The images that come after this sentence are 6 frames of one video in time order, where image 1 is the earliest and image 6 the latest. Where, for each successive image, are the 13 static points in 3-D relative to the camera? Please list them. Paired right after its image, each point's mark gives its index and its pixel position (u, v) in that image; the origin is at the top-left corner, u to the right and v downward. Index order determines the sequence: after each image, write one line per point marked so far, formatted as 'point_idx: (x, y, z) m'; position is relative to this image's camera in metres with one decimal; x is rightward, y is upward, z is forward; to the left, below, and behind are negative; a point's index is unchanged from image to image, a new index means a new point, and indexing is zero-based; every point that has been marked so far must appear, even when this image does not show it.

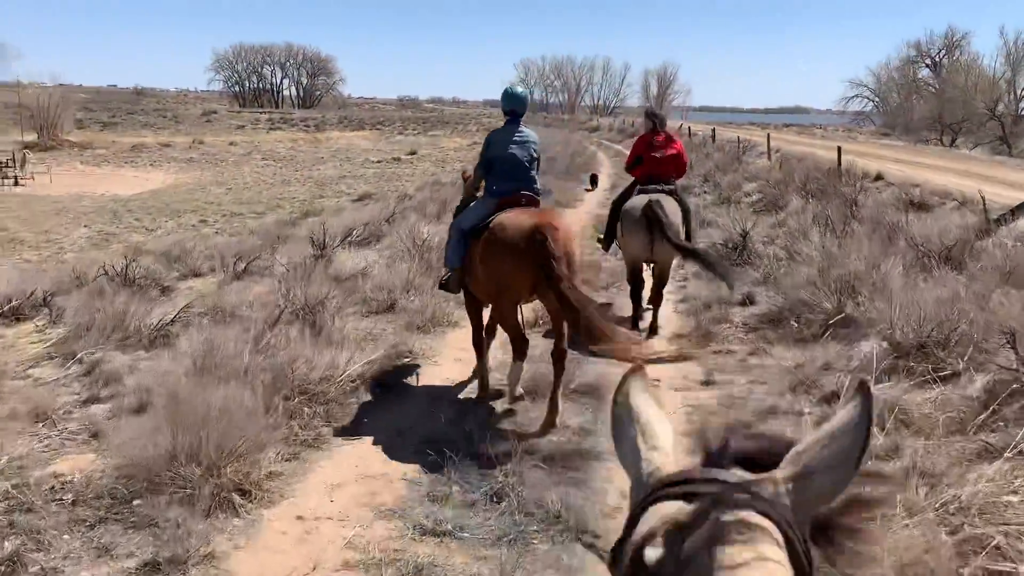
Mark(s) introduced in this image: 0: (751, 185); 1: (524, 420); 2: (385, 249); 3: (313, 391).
0: (+5.4, +2.2, +19.3) m
1: (+0.1, -0.8, +5.6) m
2: (-1.7, +0.5, +11.3) m
3: (-1.3, -0.7, +5.7) m
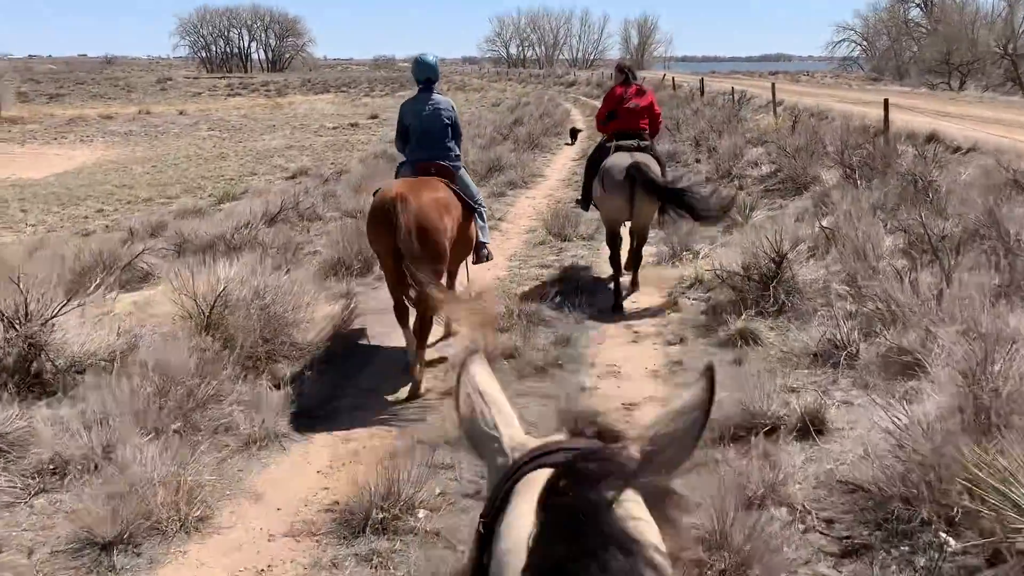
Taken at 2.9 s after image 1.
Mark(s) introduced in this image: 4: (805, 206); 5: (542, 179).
0: (+4.2, +2.3, +14.8) m
1: (-0.7, -1.6, +1.3) m
2: (-2.6, -0.1, +6.9) m
3: (-2.1, -1.5, +1.4) m
4: (+3.4, +0.9, +10.0) m
5: (+0.6, +2.2, +17.3) m
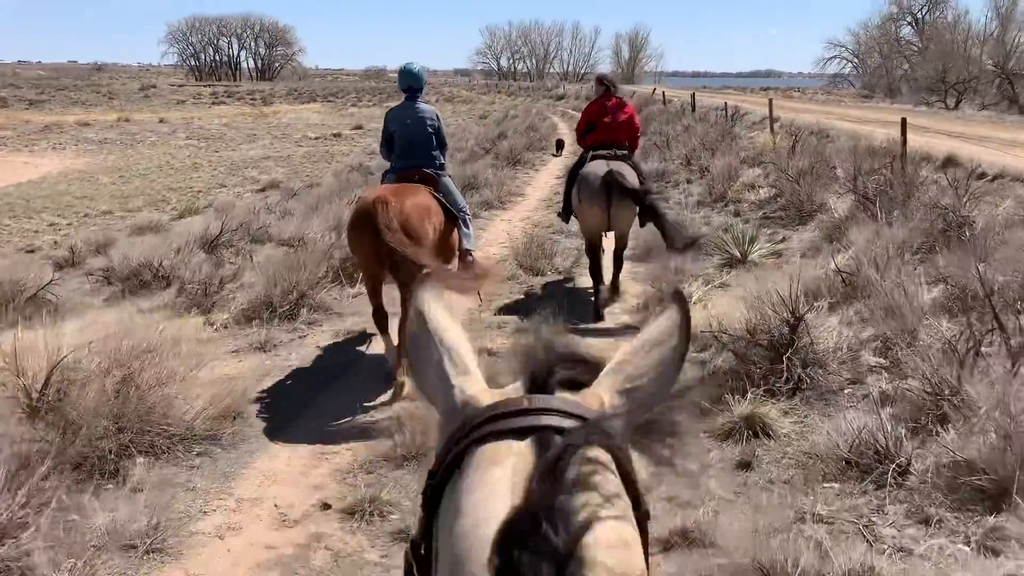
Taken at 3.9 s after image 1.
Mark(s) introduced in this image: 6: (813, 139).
0: (+3.8, +1.7, +13.5) m
1: (-1.0, -1.9, -0.2) m
2: (-2.9, -0.4, +5.5) m
3: (-2.4, -1.8, -0.1) m
4: (+3.0, +0.4, +8.7) m
5: (+0.2, +1.6, +15.9) m
6: (+5.2, +2.6, +14.9) m
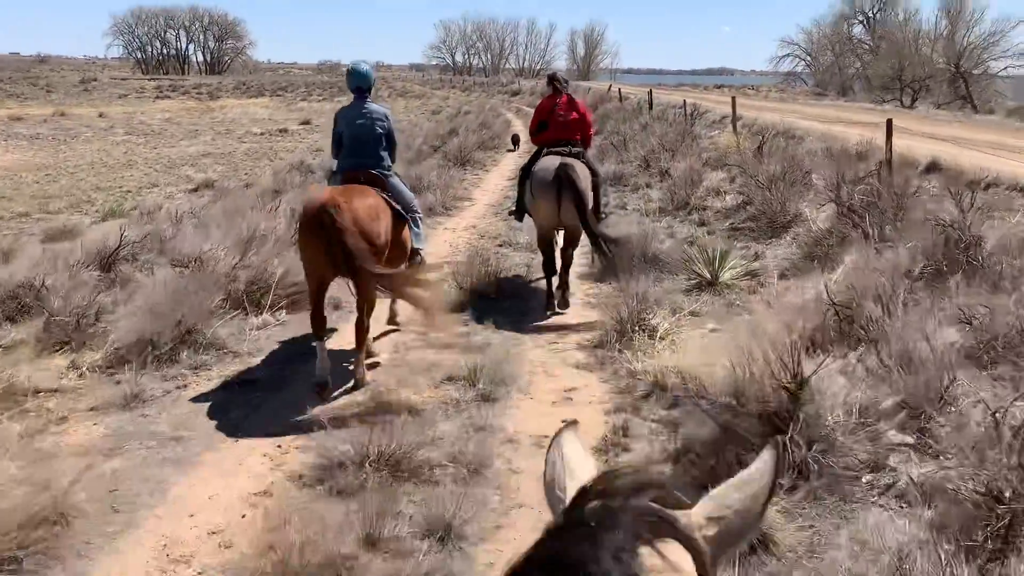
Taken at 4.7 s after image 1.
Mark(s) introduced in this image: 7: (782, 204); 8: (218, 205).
0: (+3.0, +1.5, +12.5) m
1: (-1.1, -2.2, -1.4) m
2: (-3.3, -0.7, +4.1) m
3: (-2.5, -2.1, -1.4) m
4: (+2.5, +0.2, +7.6) m
5: (-0.8, +1.4, +14.7) m
6: (+4.3, +2.4, +13.9) m
7: (+2.9, +0.9, +9.3) m
8: (-5.9, +1.7, +17.5) m
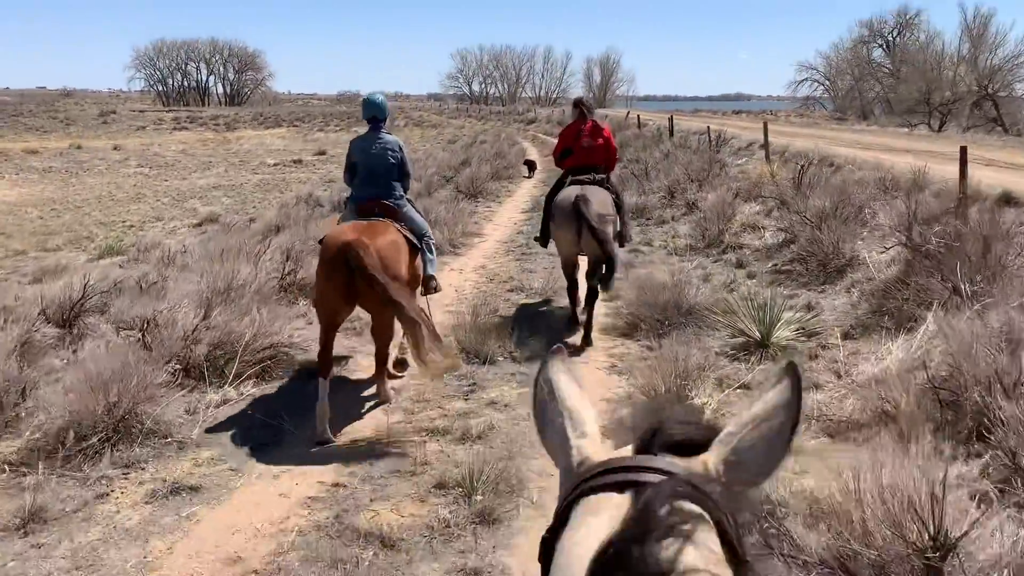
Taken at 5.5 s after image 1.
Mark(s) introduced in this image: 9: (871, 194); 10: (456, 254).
0: (+3.2, +0.9, +11.3) m
1: (-1.2, -2.4, -2.7) m
2: (-3.3, -1.1, +3.0) m
3: (-2.6, -2.3, -2.6) m
4: (+2.6, -0.2, +6.3) m
5: (-0.5, +0.7, +13.5) m
6: (+4.5, +1.8, +12.7) m
7: (+3.0, +0.4, +8.1) m
8: (-5.6, +0.9, +16.5) m
9: (+3.9, +1.1, +9.5) m
10: (-0.8, +0.5, +12.3) m
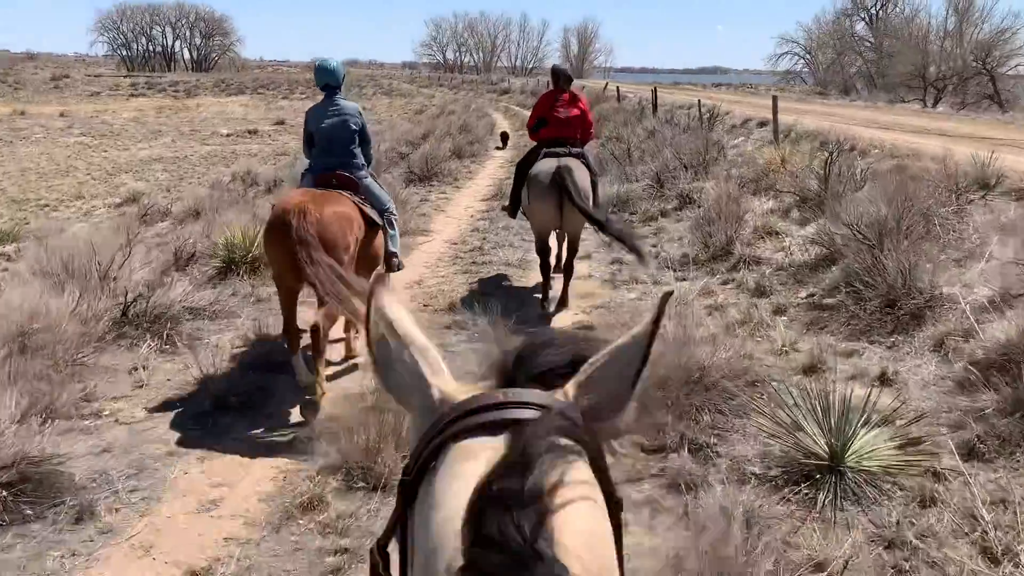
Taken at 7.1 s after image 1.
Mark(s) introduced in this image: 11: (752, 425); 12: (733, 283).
0: (+2.7, +0.7, +8.8) m
1: (-1.4, -3.0, -5.2) m
2: (-3.6, -1.5, +0.3) m
3: (-2.8, -2.9, -5.2) m
4: (+2.2, -0.6, +3.9) m
5: (-1.1, +0.6, +10.9) m
6: (+3.9, +1.6, +10.2) m
7: (+2.6, +0.1, +5.6) m
8: (-6.3, +0.9, +13.7) m
9: (+3.4, +0.8, +7.0) m
10: (-1.4, +0.3, +9.7) m
11: (+1.2, -0.7, +4.3) m
12: (+1.8, 0.0, +7.2) m
